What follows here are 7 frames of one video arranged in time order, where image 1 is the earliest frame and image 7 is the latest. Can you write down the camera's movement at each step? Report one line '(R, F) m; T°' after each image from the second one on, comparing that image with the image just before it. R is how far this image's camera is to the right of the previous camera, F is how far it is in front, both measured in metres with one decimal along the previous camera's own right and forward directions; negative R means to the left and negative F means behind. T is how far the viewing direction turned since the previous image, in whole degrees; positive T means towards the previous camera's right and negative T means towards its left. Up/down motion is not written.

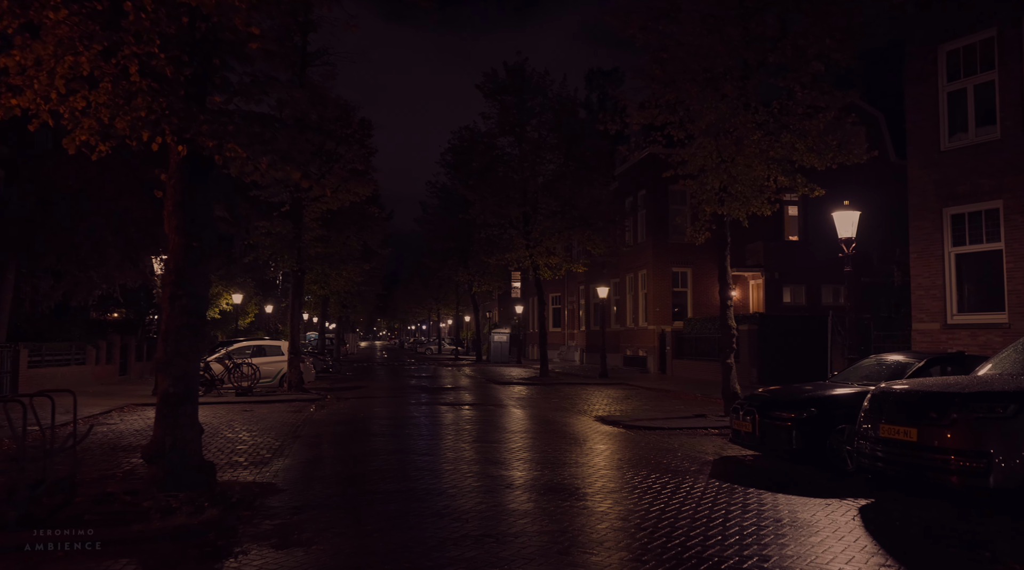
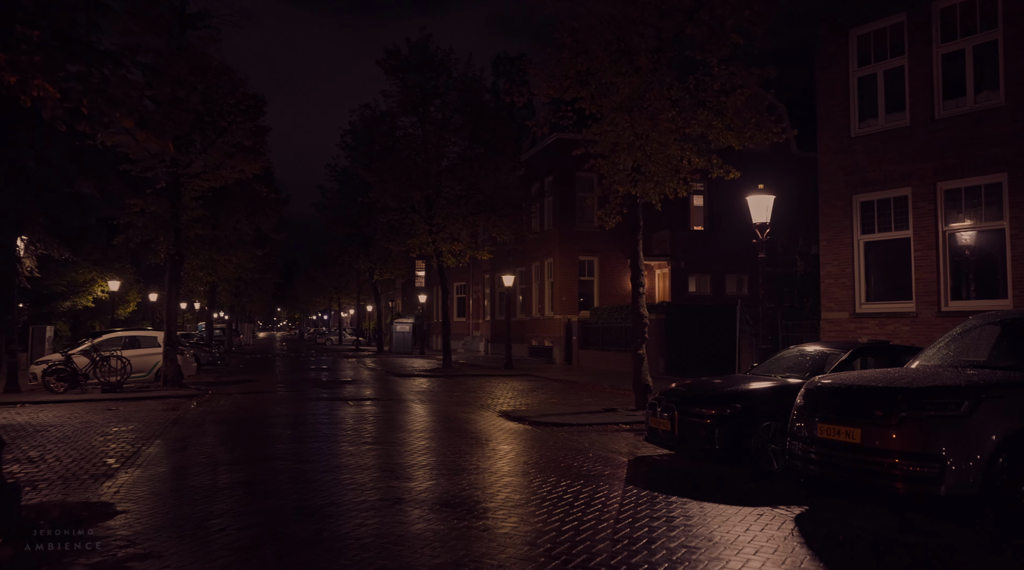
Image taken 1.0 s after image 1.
(+0.1, +1.3) m; +6°
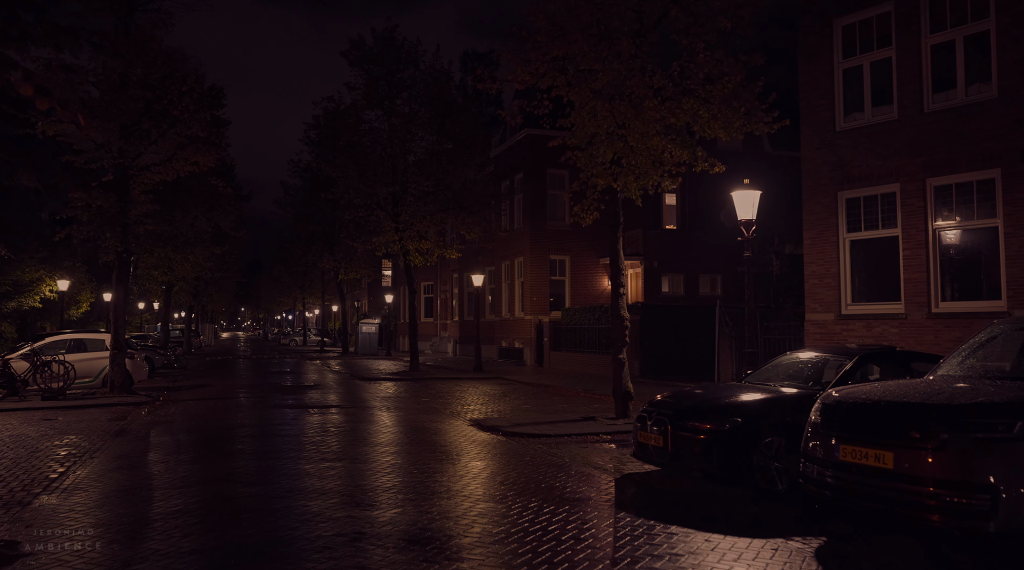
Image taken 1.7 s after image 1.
(-0.1, +1.0) m; +2°
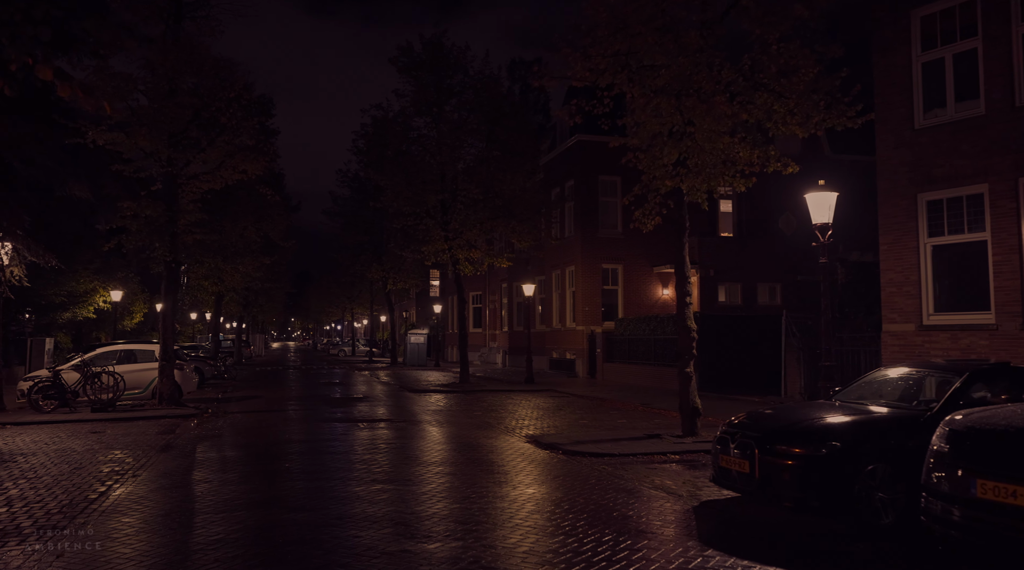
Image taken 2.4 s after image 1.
(-0.2, +0.8) m; -3°
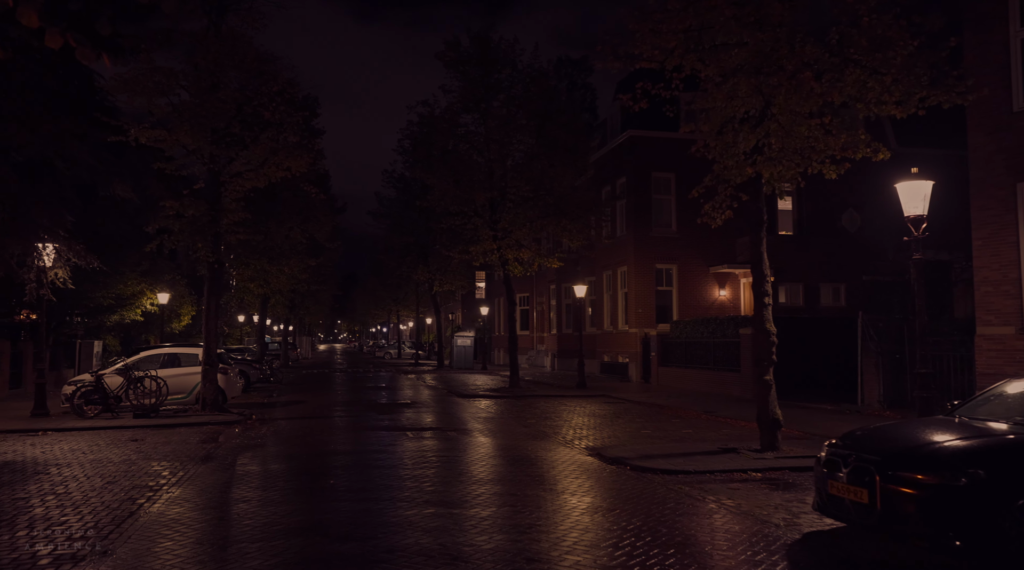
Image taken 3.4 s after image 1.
(-0.3, +1.0) m; -3°
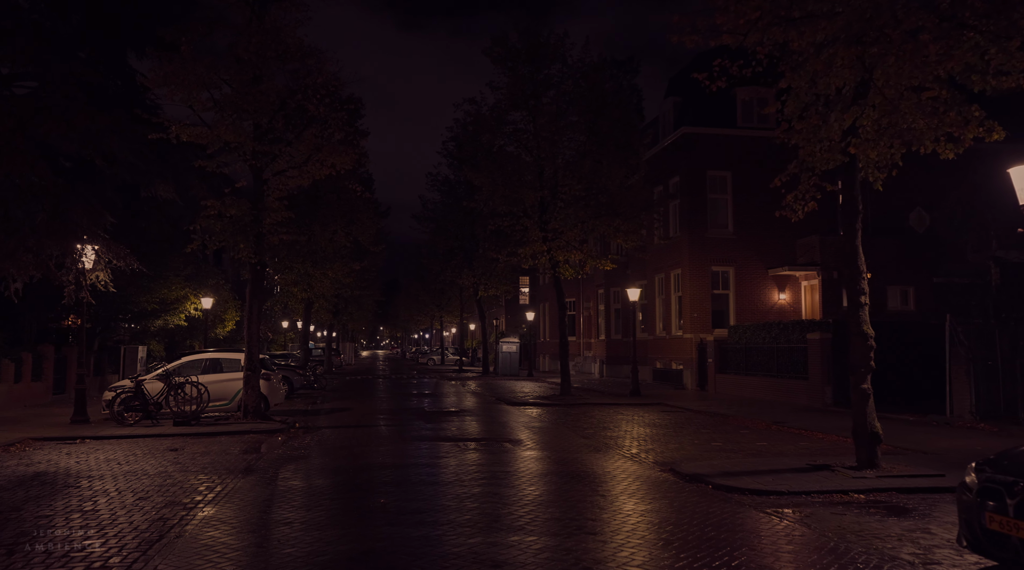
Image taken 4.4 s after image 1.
(-0.3, +1.1) m; -3°
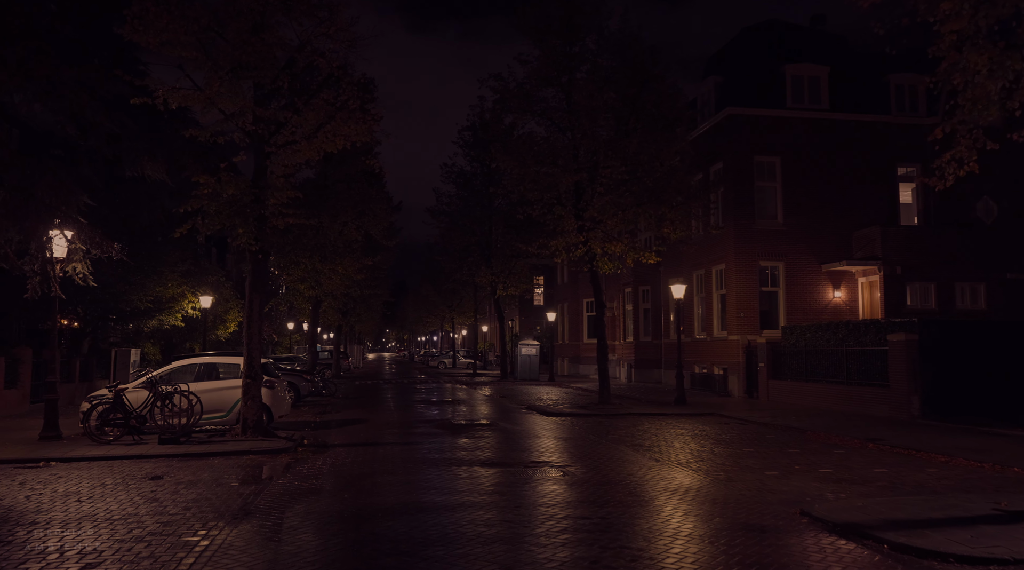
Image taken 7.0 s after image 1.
(-0.8, +2.9) m; 0°
